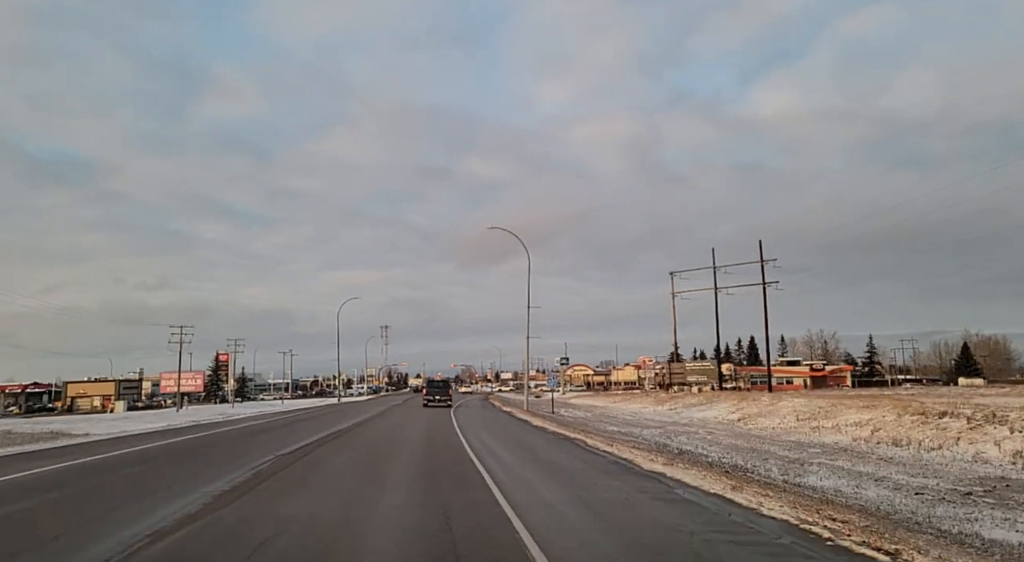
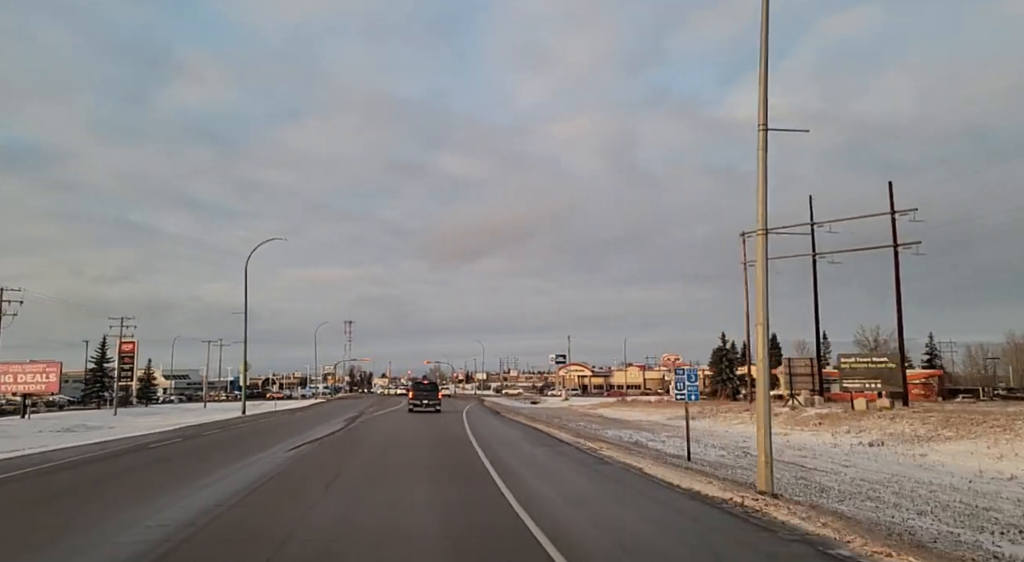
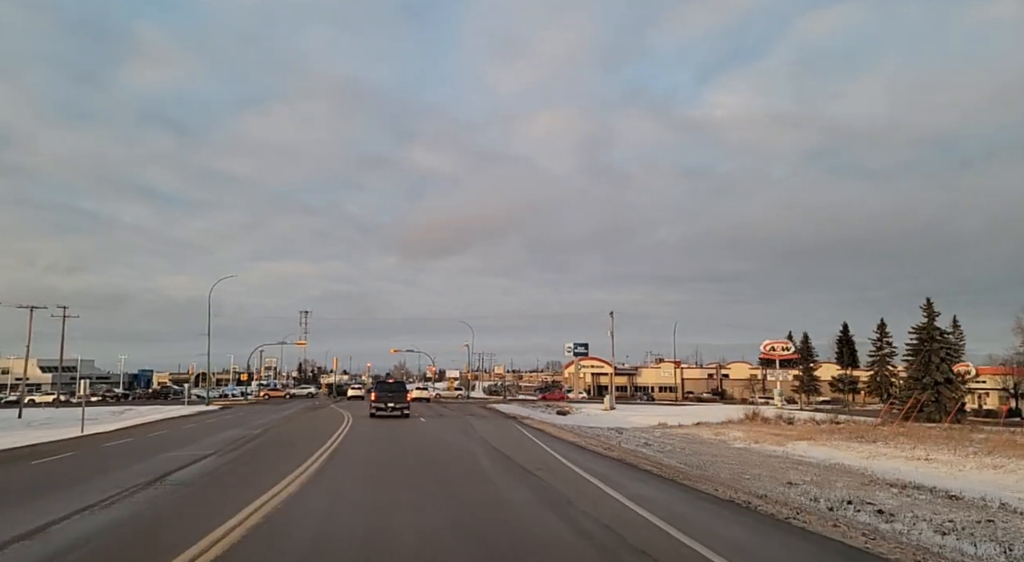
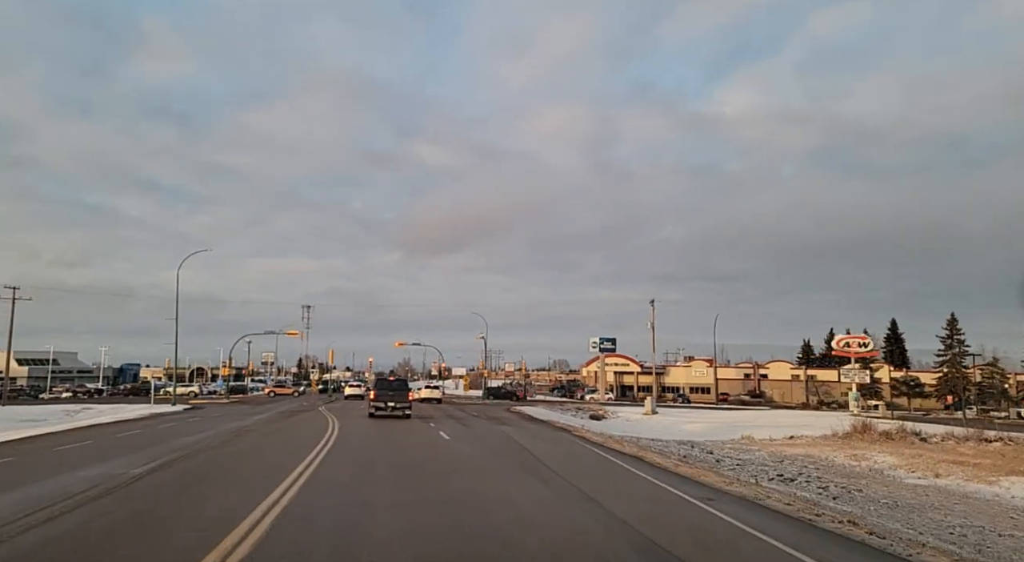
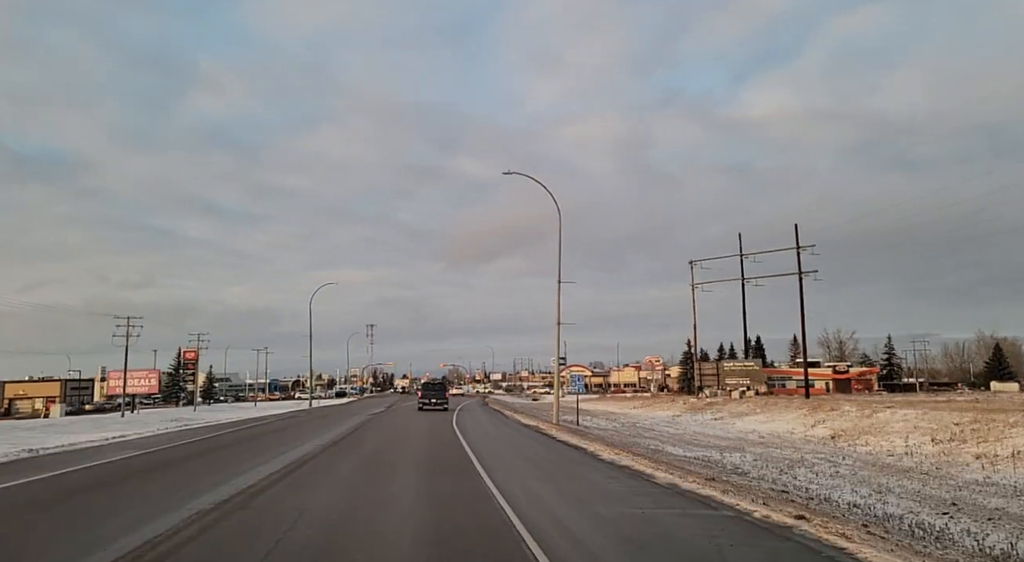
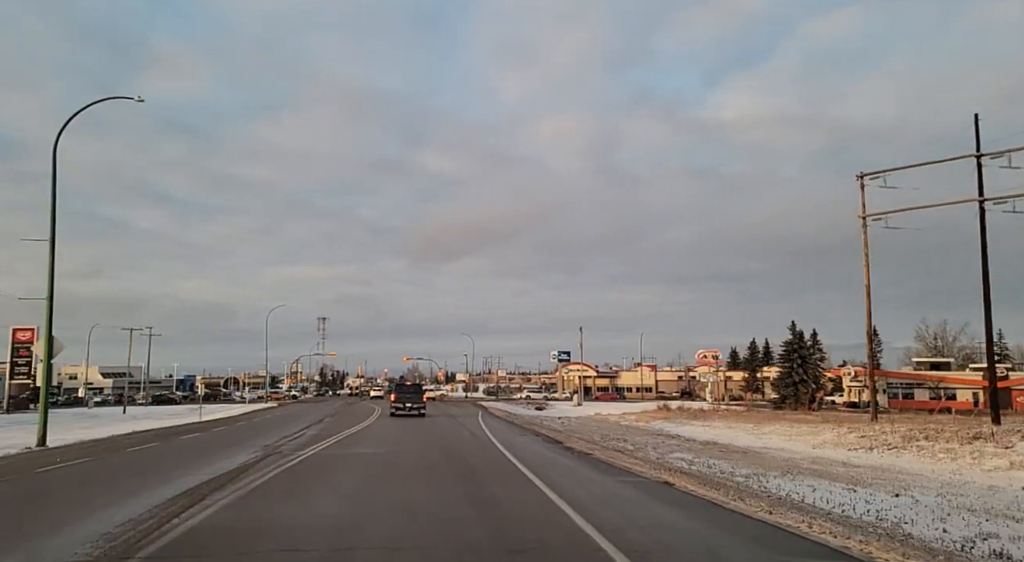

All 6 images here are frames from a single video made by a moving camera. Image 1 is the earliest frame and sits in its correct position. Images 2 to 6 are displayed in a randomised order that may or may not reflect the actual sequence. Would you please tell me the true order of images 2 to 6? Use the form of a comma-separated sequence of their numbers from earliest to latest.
5, 2, 6, 3, 4
